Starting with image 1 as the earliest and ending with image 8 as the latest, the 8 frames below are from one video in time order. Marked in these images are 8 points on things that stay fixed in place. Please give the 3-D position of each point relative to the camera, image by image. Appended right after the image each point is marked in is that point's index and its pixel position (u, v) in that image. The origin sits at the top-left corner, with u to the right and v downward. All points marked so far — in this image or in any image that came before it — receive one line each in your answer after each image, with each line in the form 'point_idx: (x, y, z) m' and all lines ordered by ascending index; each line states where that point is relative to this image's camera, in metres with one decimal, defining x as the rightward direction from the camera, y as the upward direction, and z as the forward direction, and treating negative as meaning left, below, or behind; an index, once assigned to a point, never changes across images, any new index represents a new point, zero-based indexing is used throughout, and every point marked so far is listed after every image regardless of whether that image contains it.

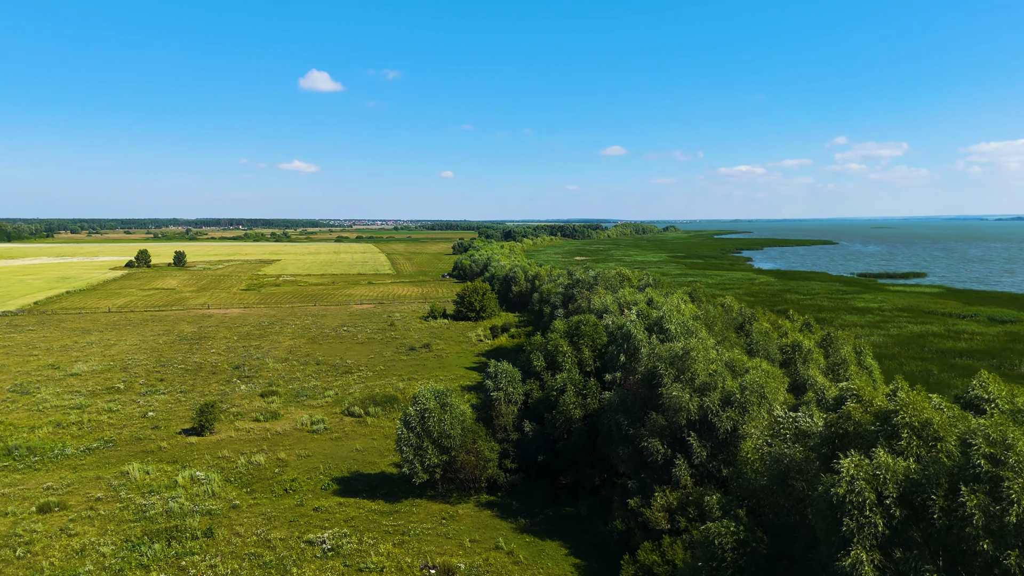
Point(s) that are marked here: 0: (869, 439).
0: (+9.5, -4.1, +12.6) m
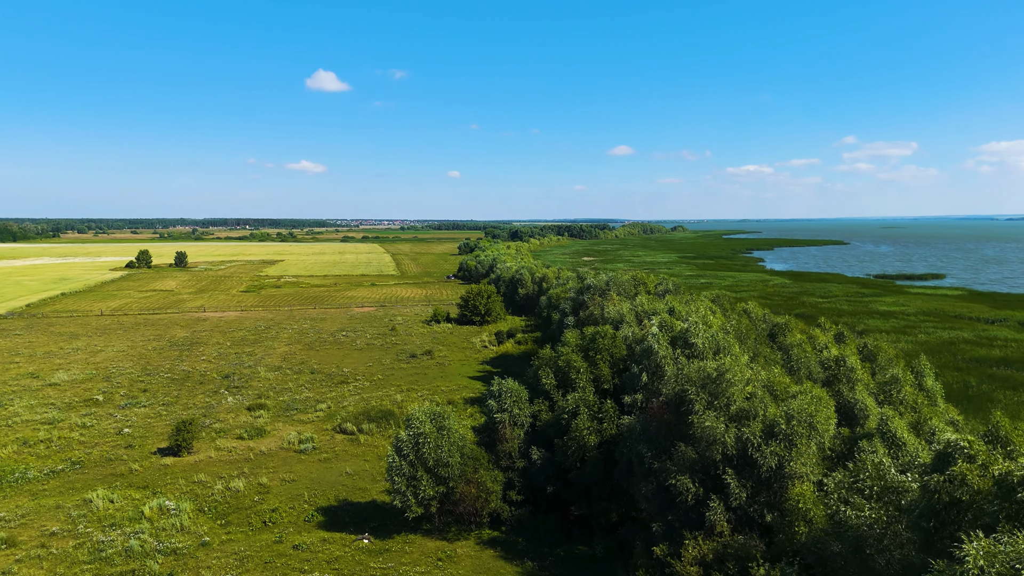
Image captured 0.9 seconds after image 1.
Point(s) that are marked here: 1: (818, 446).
0: (+9.6, -4.5, +9.6) m
1: (+11.0, -5.7, +17.2) m
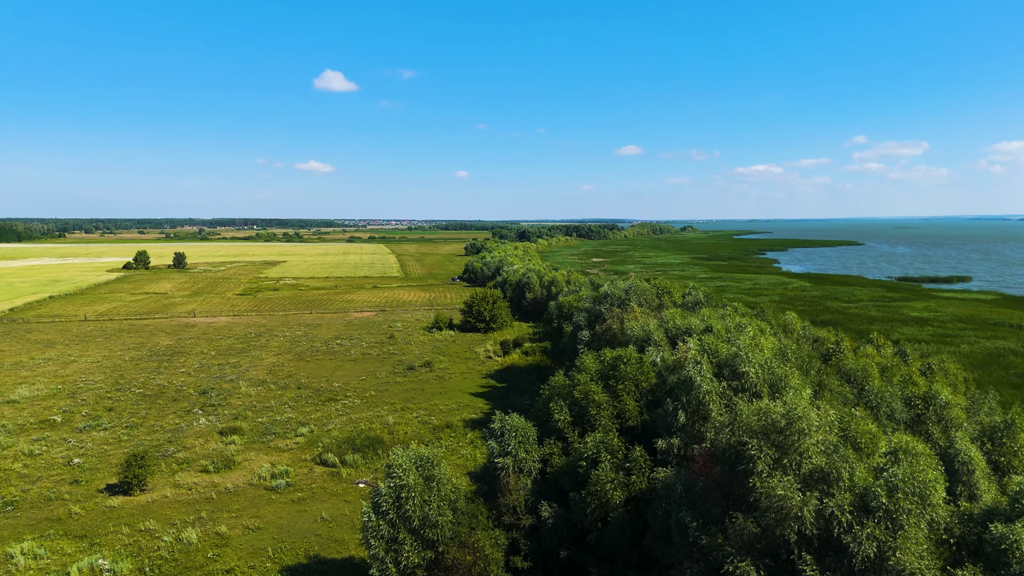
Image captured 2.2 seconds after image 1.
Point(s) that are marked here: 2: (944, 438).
0: (+9.6, -5.1, +5.1) m
1: (+11.1, -6.3, +12.7) m
2: (+15.1, -5.3, +16.7) m
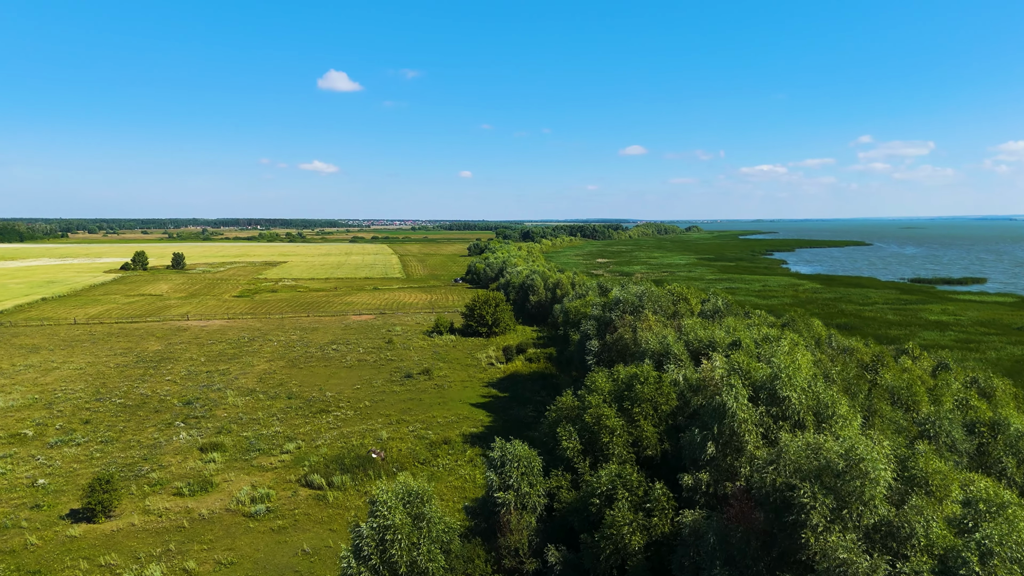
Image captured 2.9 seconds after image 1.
0: (+9.5, -5.5, +2.7) m
1: (+11.2, -6.7, +10.3) m
2: (+15.2, -5.6, +14.2) m
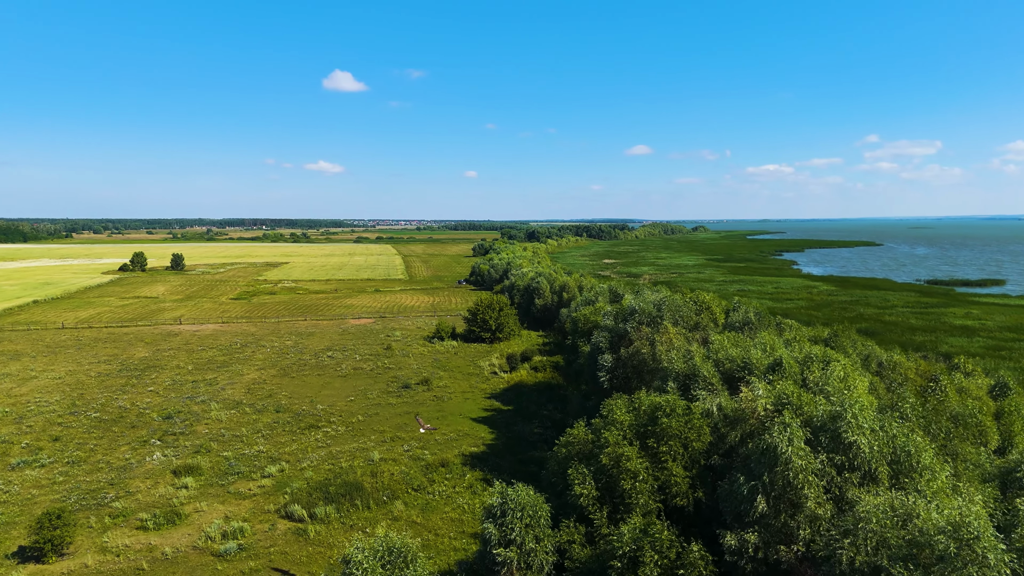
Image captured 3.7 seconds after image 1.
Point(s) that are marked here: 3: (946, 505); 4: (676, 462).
0: (+9.5, -5.9, -0.2) m
1: (+11.2, -7.1, +7.4) m
2: (+15.2, -6.1, +11.3) m
3: (+9.3, -4.6, +10.3) m
4: (+4.9, -5.2, +14.2) m
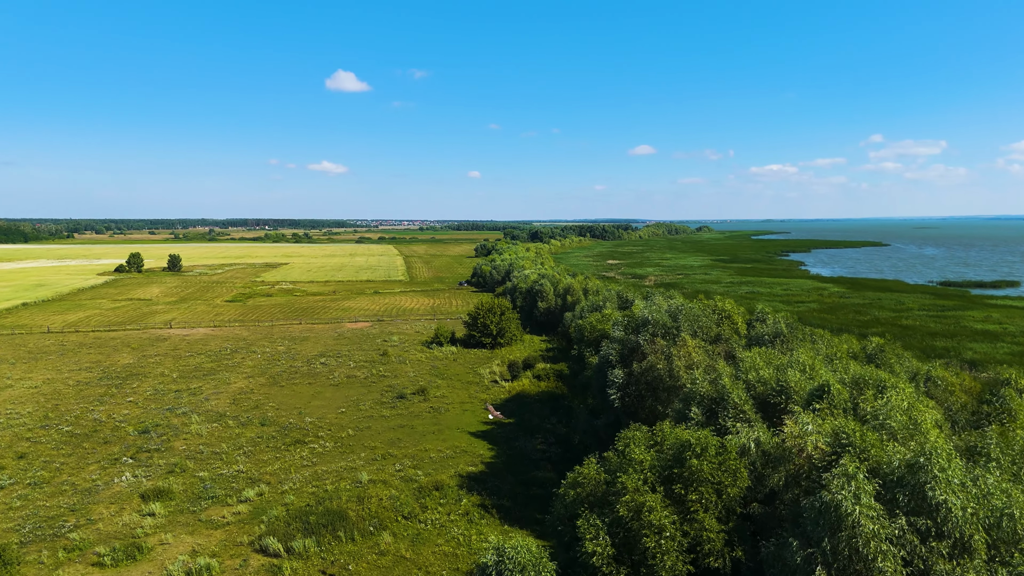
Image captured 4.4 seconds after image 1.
0: (+9.3, -6.3, -2.6) m
1: (+11.1, -7.5, +4.9) m
2: (+15.1, -6.4, +8.8) m
3: (+9.2, -4.9, +7.9) m
4: (+4.9, -5.6, +11.8) m
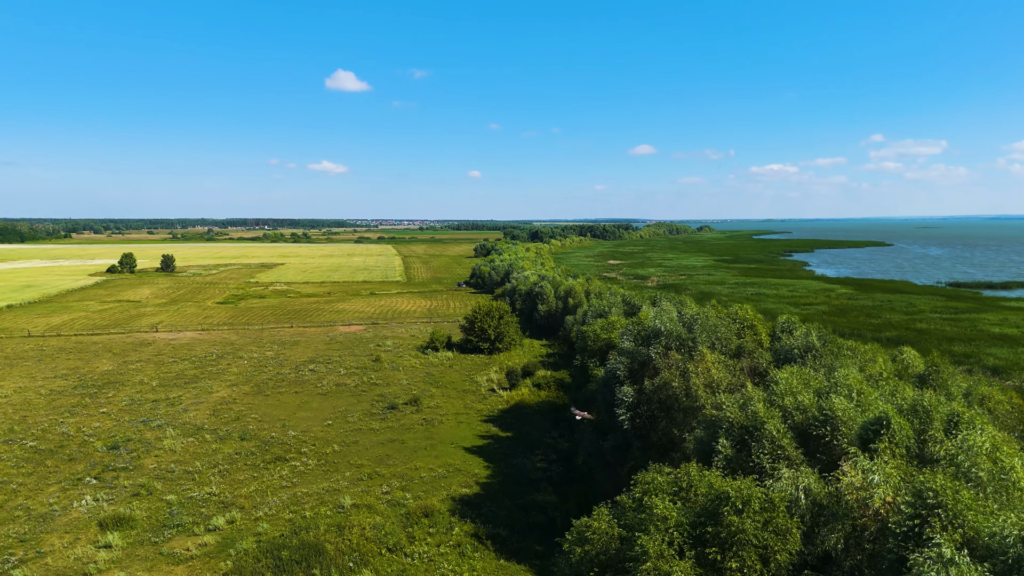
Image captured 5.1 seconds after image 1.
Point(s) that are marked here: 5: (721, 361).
0: (+9.1, -6.6, -5.0) m
1: (+10.9, -7.8, +2.6) m
2: (+15.0, -6.7, +6.4) m
3: (+9.0, -5.2, +5.5) m
4: (+4.7, -5.9, +9.4) m
5: (+8.1, -2.9, +18.7) m
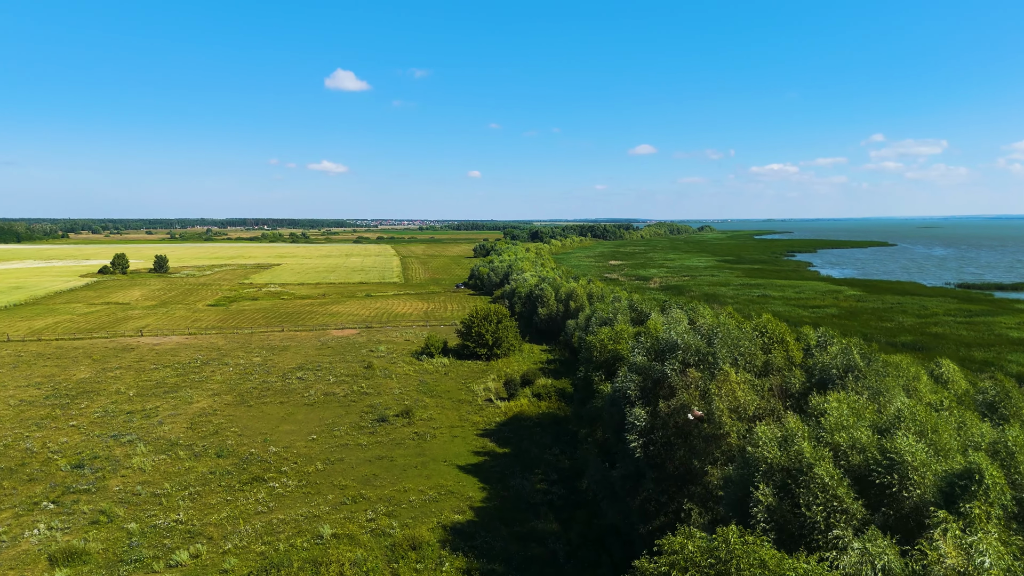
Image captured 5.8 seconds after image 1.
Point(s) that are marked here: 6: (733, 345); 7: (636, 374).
0: (+9.0, -6.9, -7.3) m
1: (+10.7, -8.1, +0.3) m
2: (+14.8, -7.0, +4.1) m
3: (+8.9, -5.5, +3.2) m
4: (+4.6, -6.2, +7.1) m
5: (+8.0, -3.2, +16.4) m
6: (+8.5, -2.2, +18.6) m
7: (+5.1, -3.5, +19.9) m
